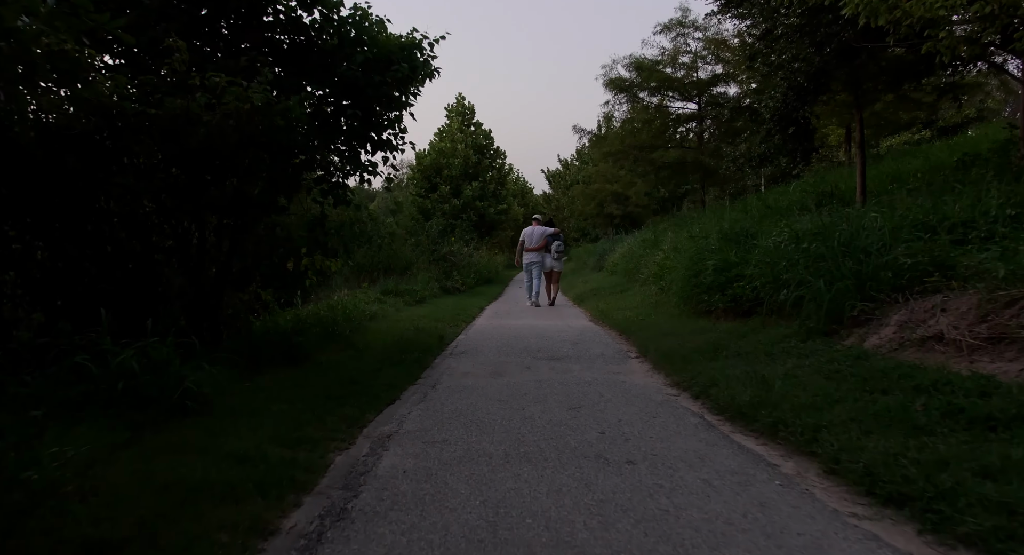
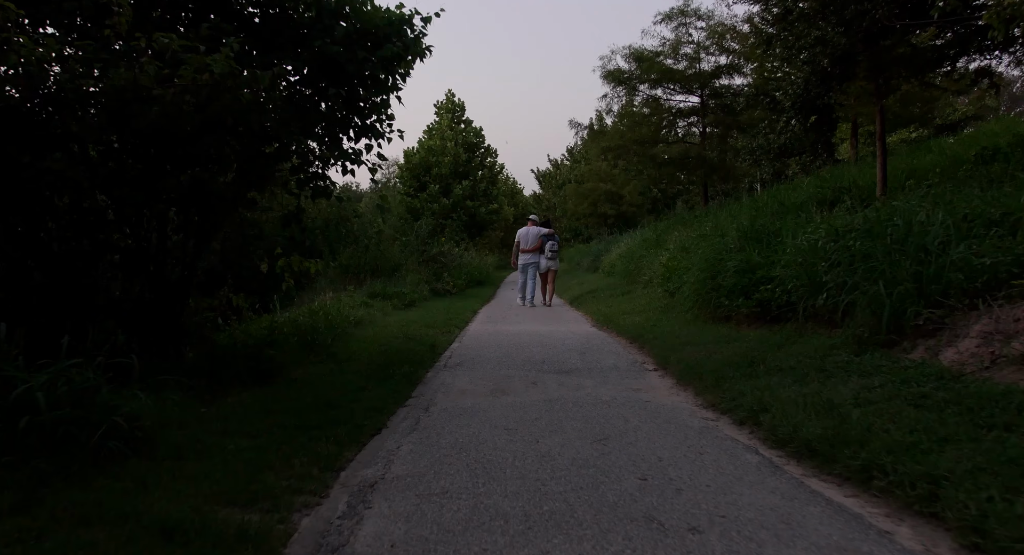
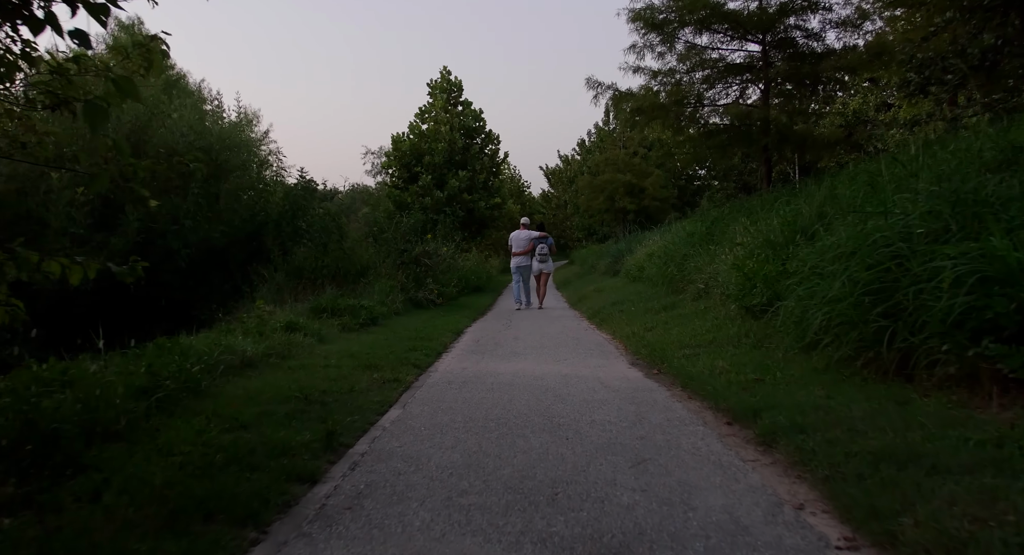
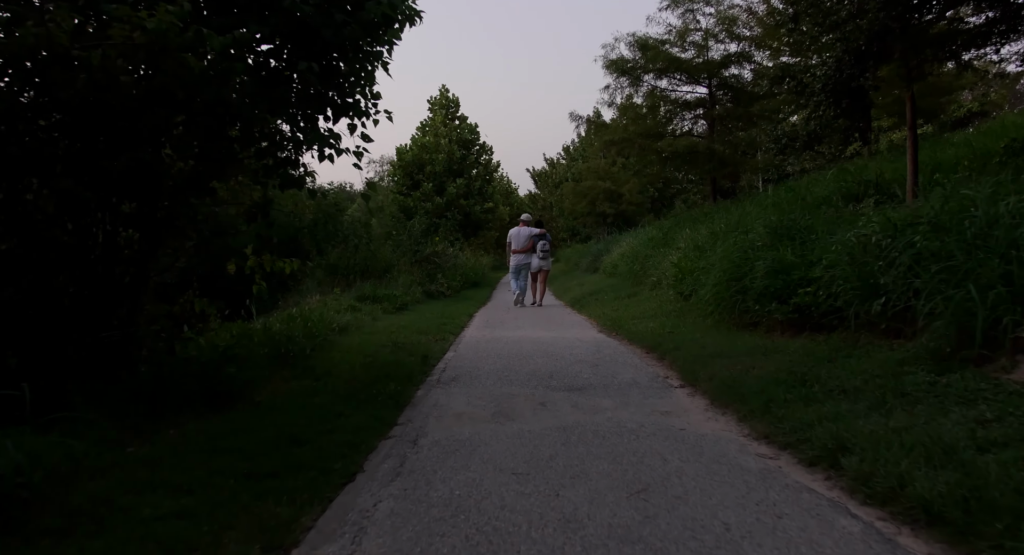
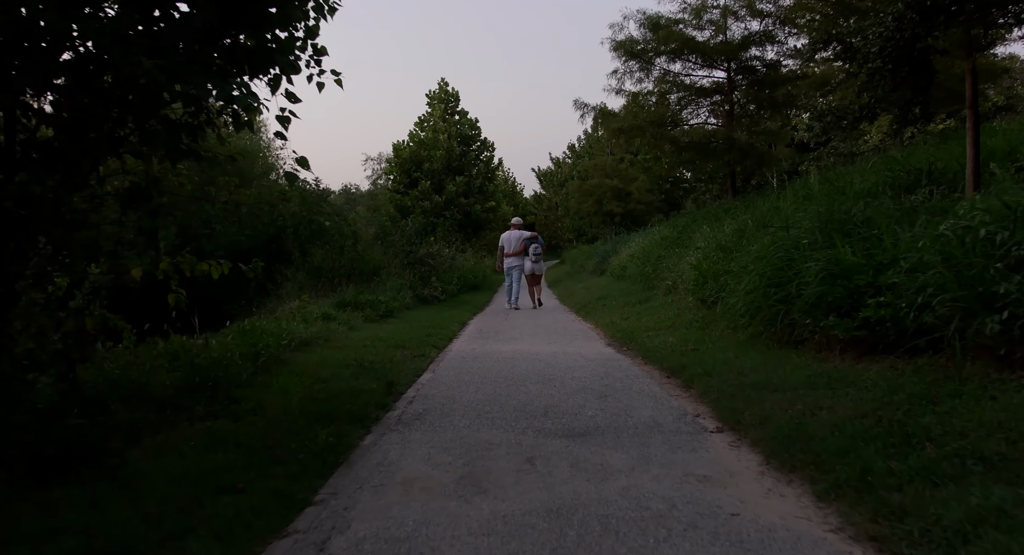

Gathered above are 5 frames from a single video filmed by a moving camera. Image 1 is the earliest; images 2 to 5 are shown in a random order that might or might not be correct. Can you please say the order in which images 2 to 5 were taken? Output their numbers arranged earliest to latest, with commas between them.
2, 4, 5, 3
